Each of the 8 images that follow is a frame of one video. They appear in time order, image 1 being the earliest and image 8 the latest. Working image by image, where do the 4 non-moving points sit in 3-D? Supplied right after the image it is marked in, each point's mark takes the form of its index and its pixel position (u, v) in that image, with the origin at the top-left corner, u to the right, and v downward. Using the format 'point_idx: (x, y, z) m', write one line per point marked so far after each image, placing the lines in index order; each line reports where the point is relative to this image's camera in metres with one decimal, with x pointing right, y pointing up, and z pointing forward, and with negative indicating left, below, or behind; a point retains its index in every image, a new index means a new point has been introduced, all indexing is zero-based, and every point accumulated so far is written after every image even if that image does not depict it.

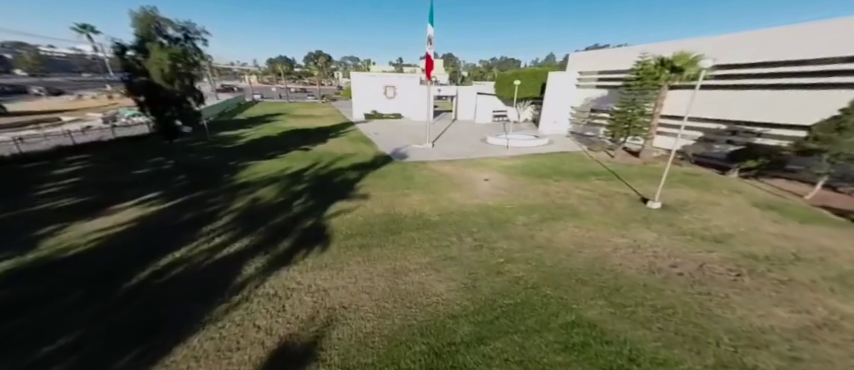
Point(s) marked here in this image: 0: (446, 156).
0: (+0.9, +1.3, +14.5) m
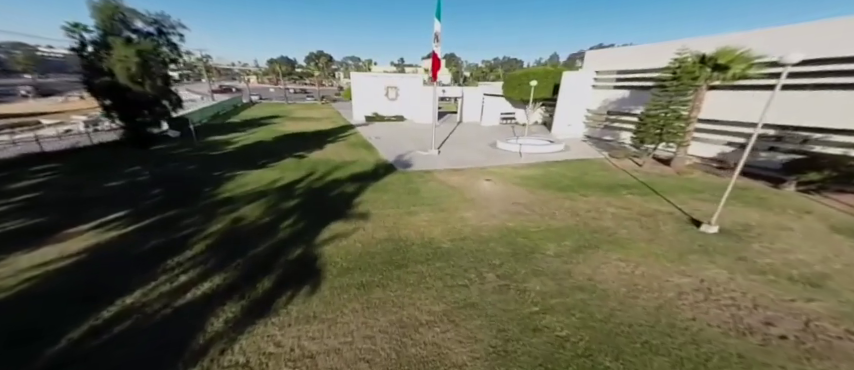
0: (+1.1, +0.8, +13.3) m
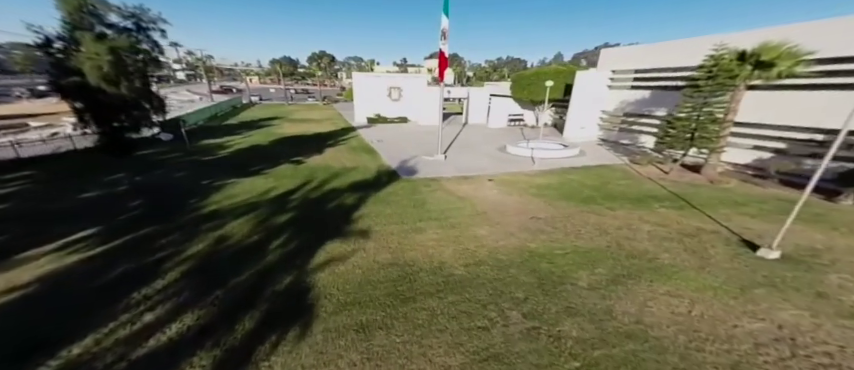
0: (+1.3, +0.5, +12.3) m
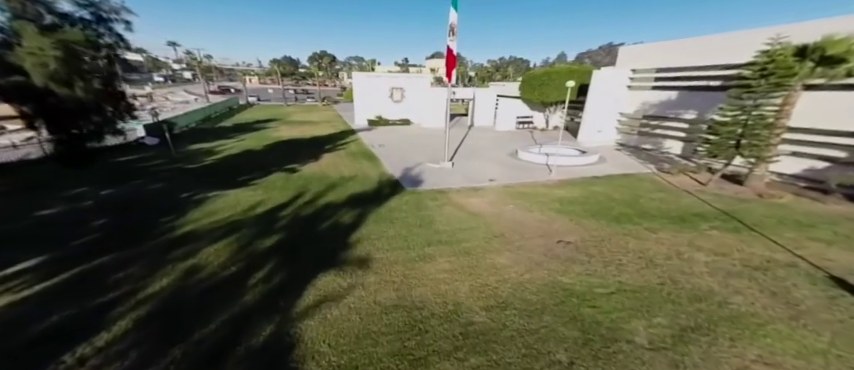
0: (+1.6, +0.2, +11.2) m
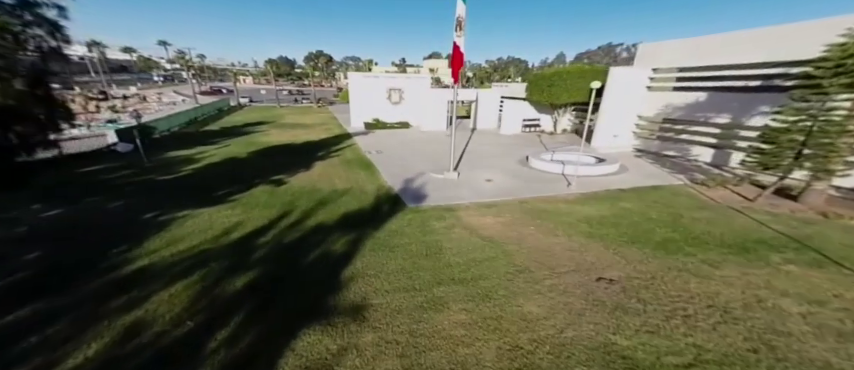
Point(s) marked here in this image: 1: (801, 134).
0: (+1.7, -0.3, +9.9) m
1: (+8.2, +1.1, +7.1) m
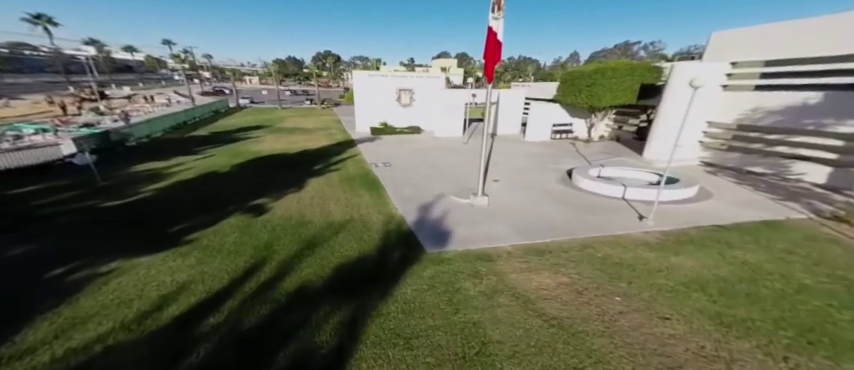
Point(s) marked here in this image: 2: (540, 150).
0: (+2.3, -1.0, +7.3) m
1: (+8.7, +0.3, +4.4) m
2: (+5.4, +1.7, +15.3) m
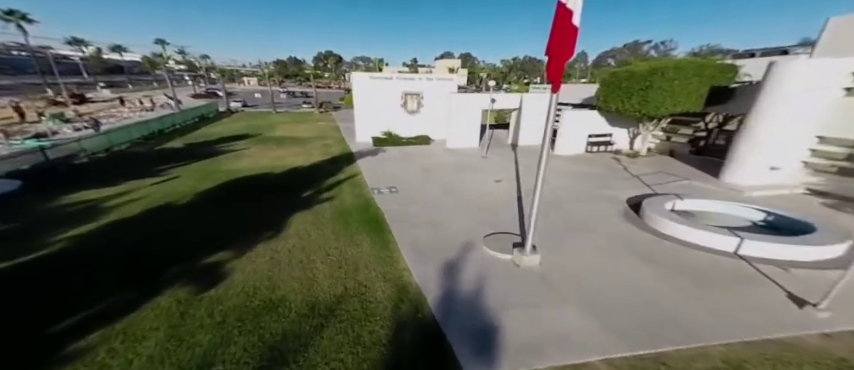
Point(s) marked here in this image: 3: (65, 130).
0: (+2.8, -2.0, +4.6) m
1: (+9.2, -0.6, +1.7) m
2: (+5.9, +0.7, +12.5) m
3: (-18.9, +2.8, +16.9) m
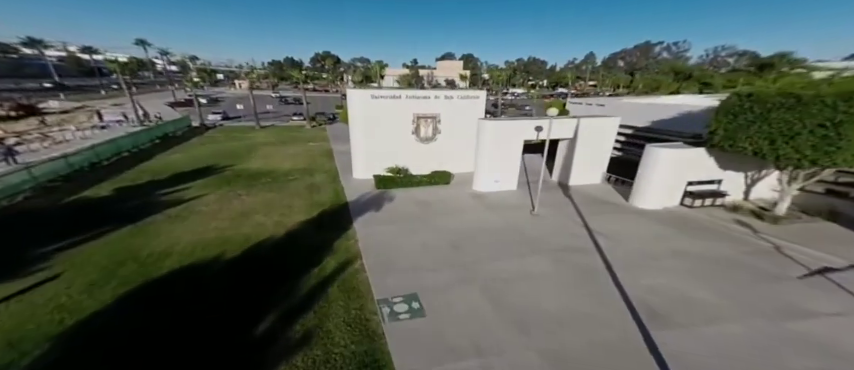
0: (+3.7, -4.1, +0.2) m
1: (+10.2, -2.8, -2.7) m
2: (+6.8, -1.4, +8.1) m
3: (-18.0, +0.6, +12.3) m
